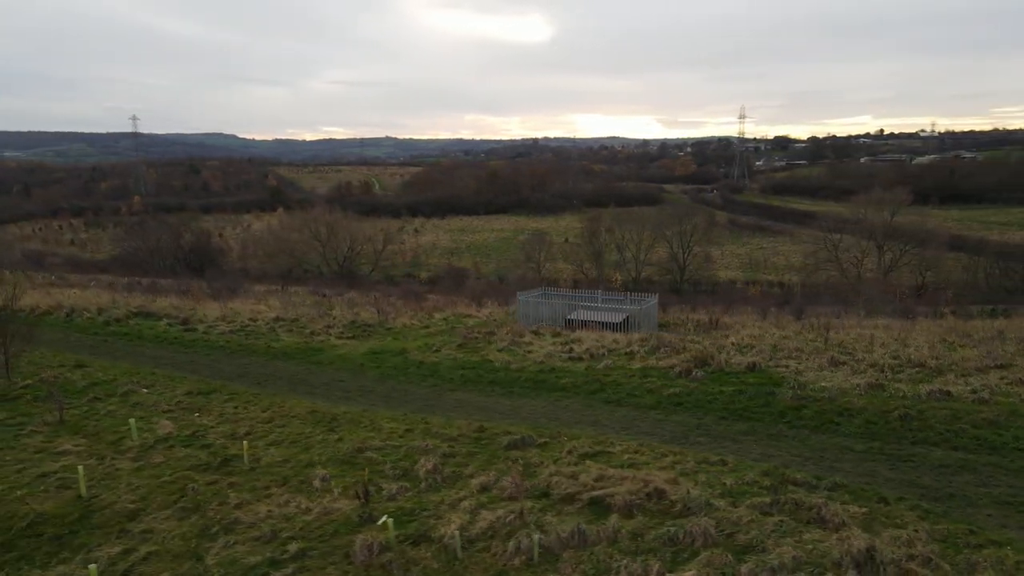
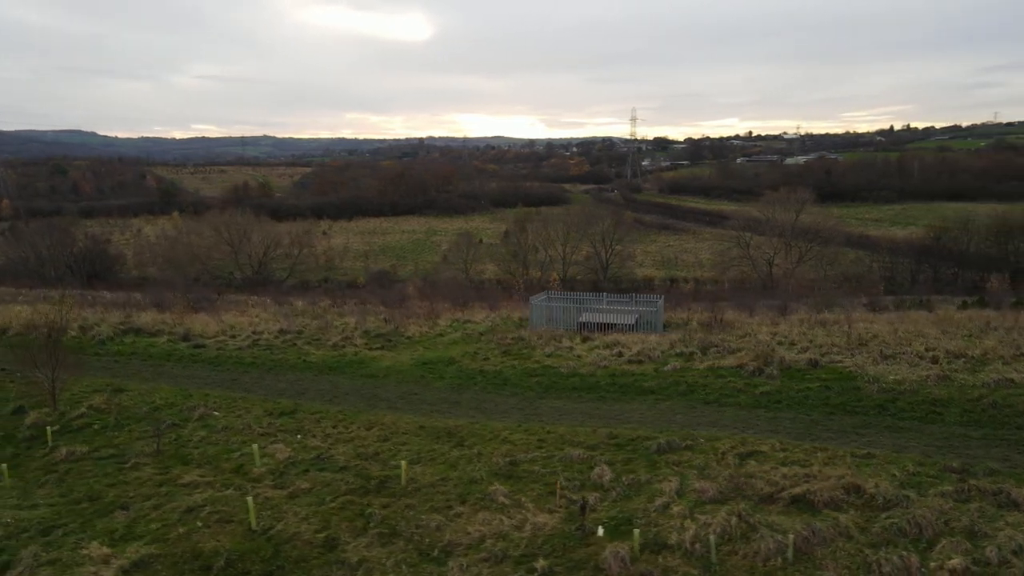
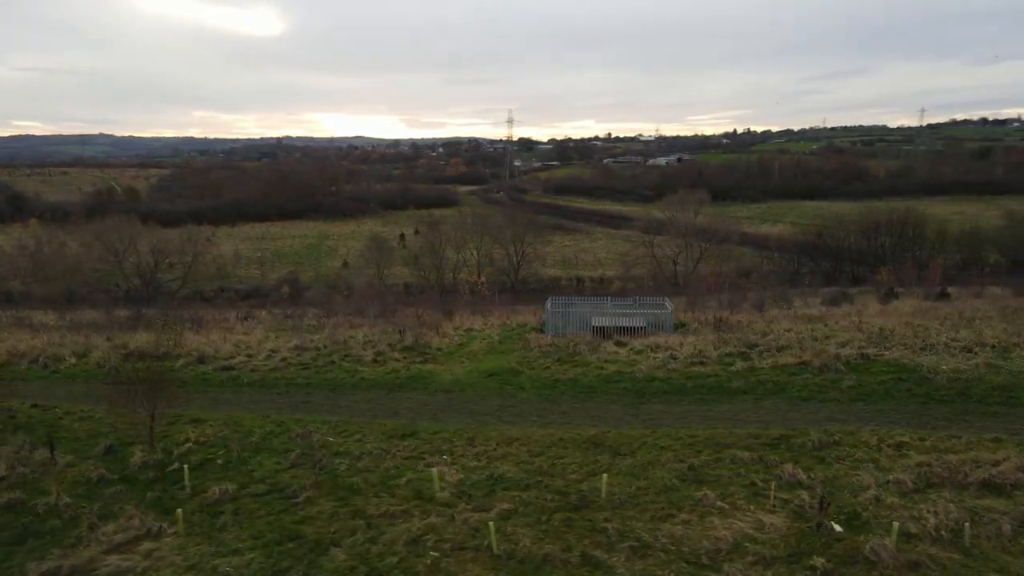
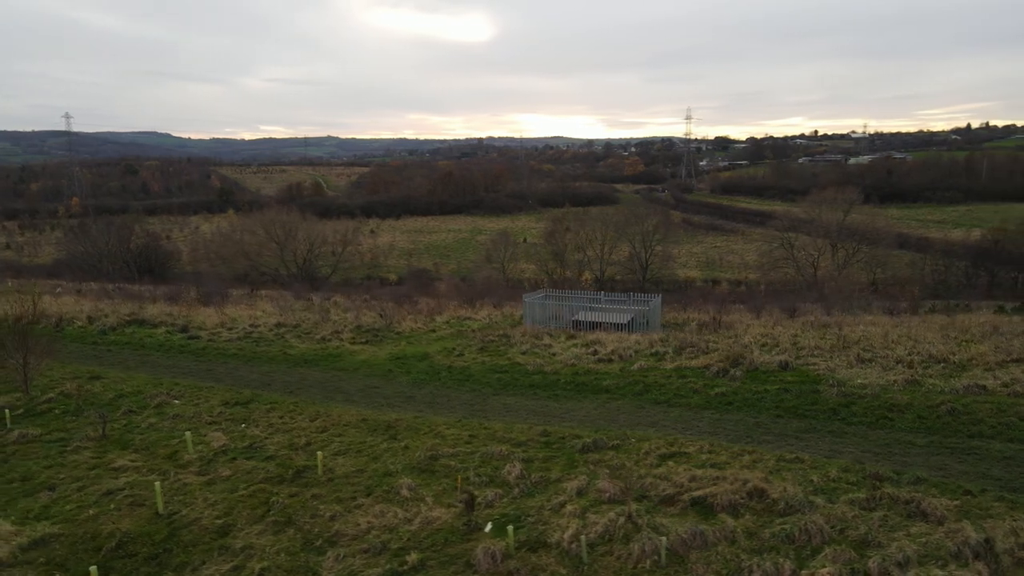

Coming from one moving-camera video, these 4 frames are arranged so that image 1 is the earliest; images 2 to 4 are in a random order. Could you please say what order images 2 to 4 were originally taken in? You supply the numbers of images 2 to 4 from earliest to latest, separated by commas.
4, 2, 3
